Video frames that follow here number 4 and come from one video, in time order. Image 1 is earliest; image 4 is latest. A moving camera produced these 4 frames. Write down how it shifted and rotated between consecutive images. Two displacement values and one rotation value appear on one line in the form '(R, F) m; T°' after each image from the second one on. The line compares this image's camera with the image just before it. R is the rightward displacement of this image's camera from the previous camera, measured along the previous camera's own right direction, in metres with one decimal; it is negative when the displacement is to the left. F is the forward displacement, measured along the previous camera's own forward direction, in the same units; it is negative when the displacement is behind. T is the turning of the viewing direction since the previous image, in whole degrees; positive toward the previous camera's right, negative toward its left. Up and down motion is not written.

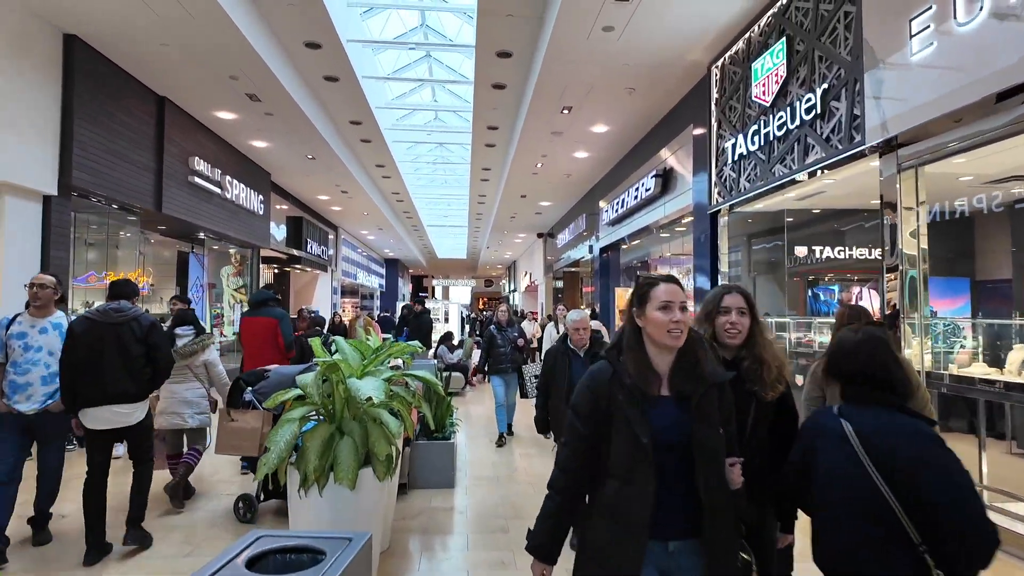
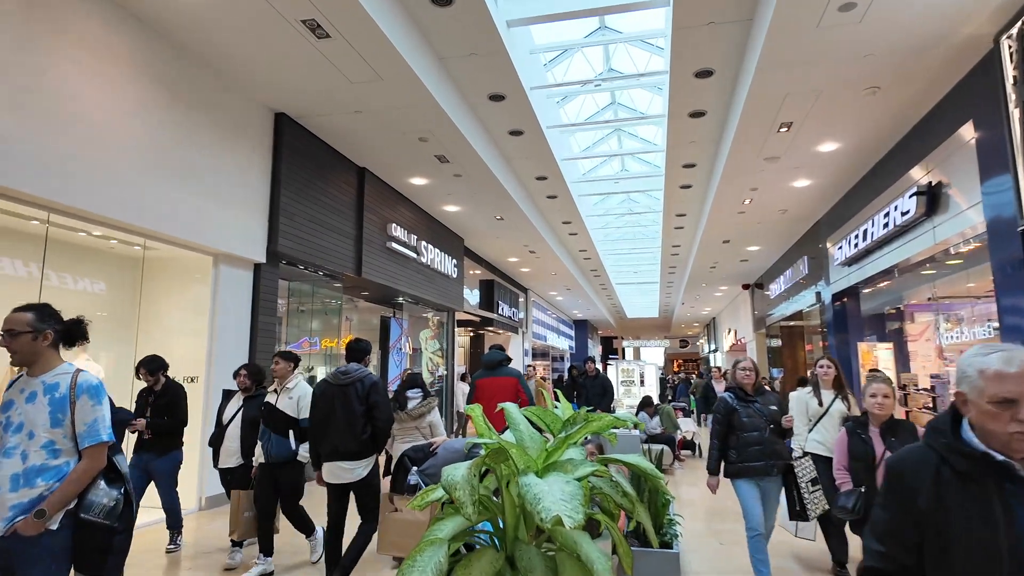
(-0.2, +0.8) m; -18°
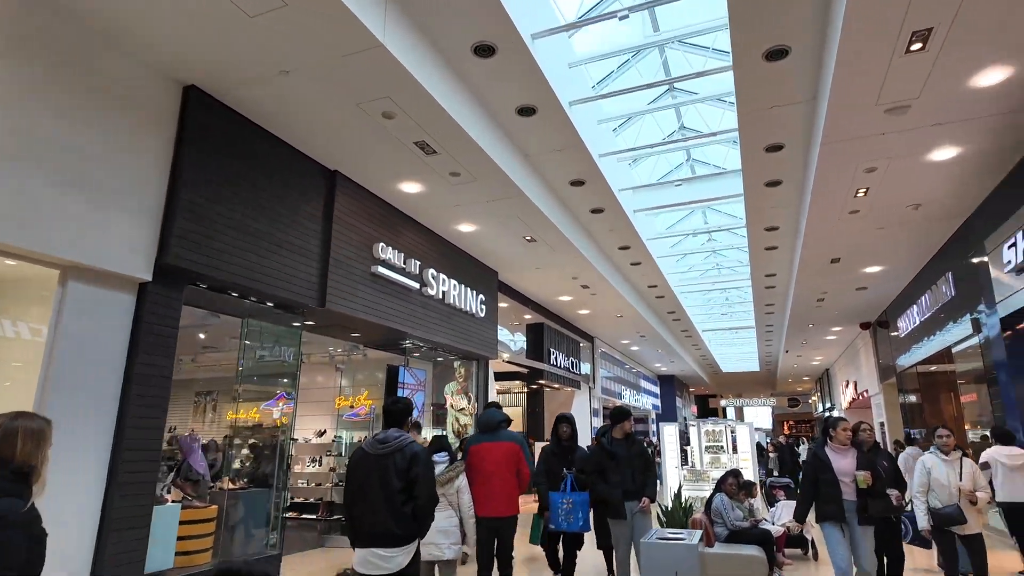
(+0.7, +2.0) m; -9°
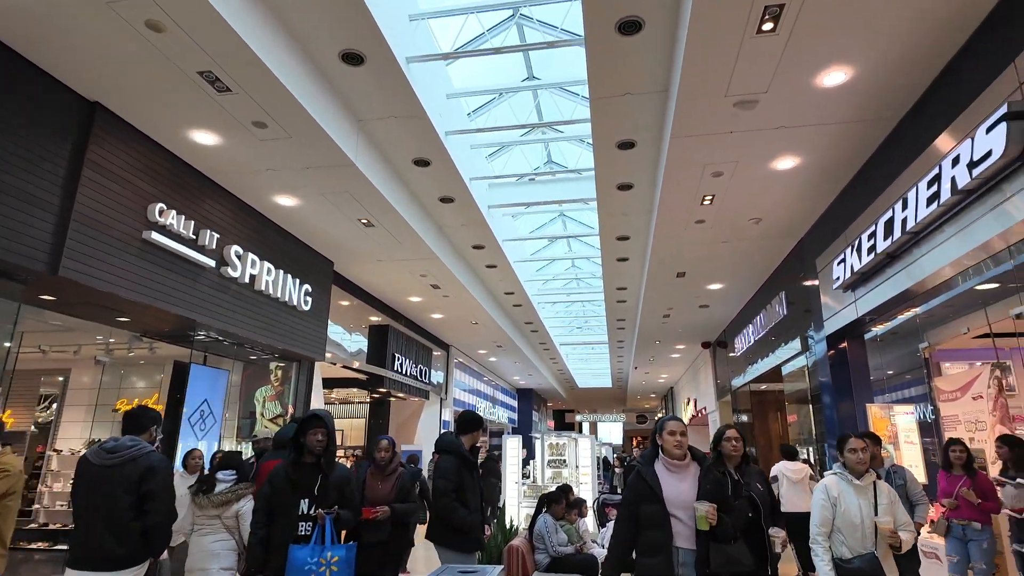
(+0.5, +0.7) m; +12°
